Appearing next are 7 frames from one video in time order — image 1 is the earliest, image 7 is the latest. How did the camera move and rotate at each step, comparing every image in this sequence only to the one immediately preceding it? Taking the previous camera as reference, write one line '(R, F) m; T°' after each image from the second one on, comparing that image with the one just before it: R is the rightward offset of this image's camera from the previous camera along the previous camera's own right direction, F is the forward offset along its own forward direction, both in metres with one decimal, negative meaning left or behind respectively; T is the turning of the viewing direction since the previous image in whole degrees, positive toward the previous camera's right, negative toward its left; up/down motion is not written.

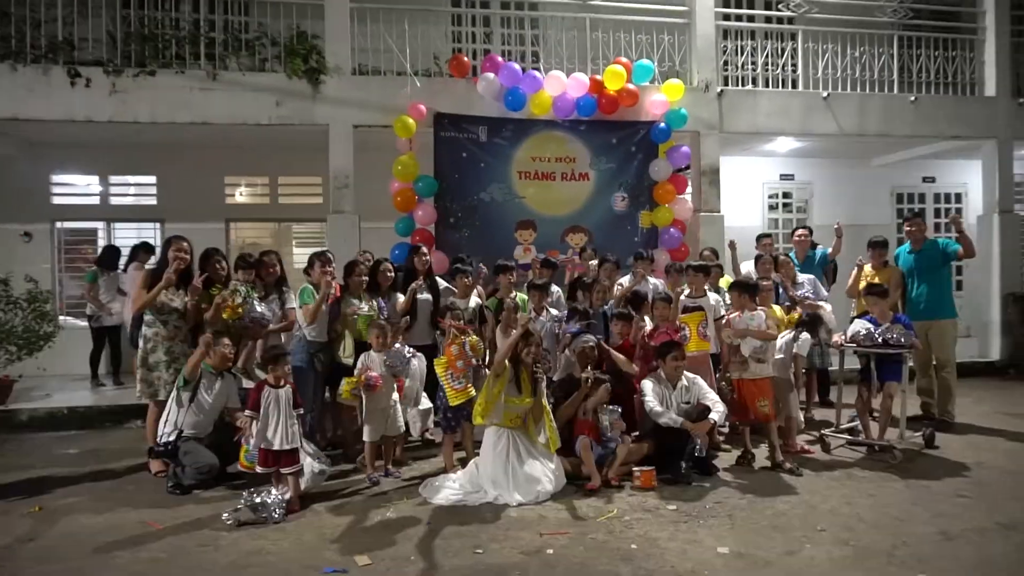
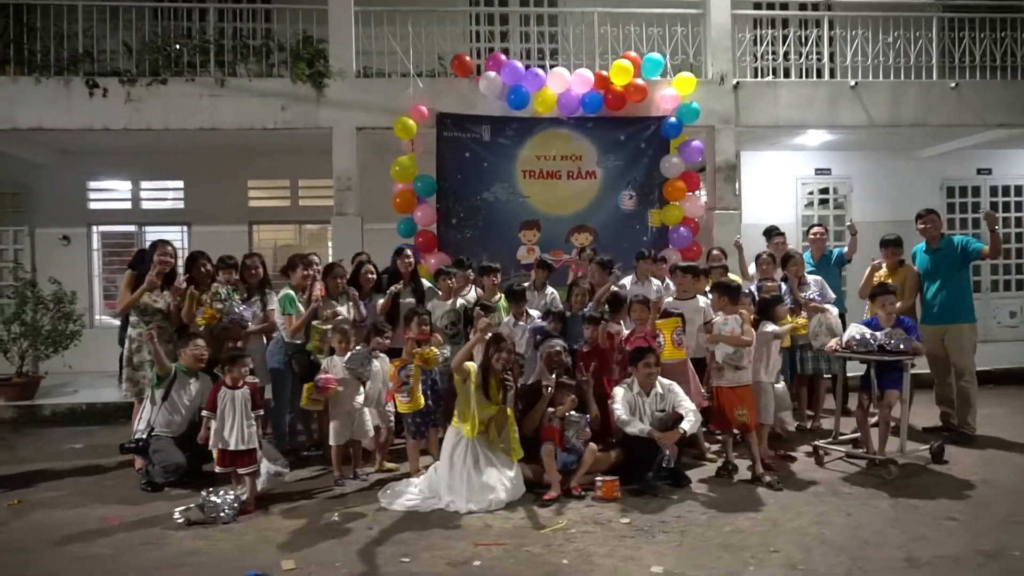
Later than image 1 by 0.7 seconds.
(+0.7, +0.1) m; -6°
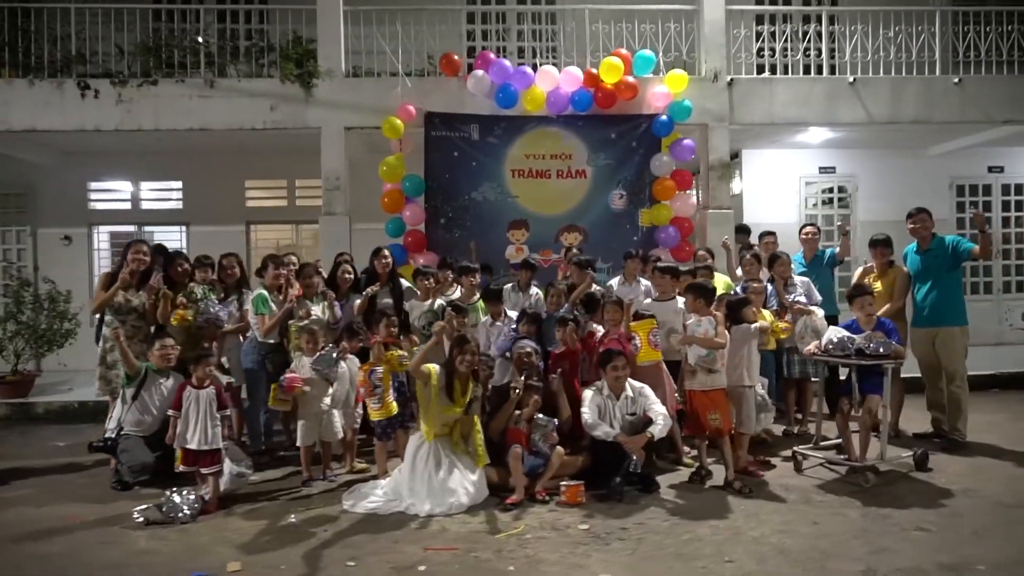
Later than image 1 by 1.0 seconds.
(+0.4, +0.1) m; -2°
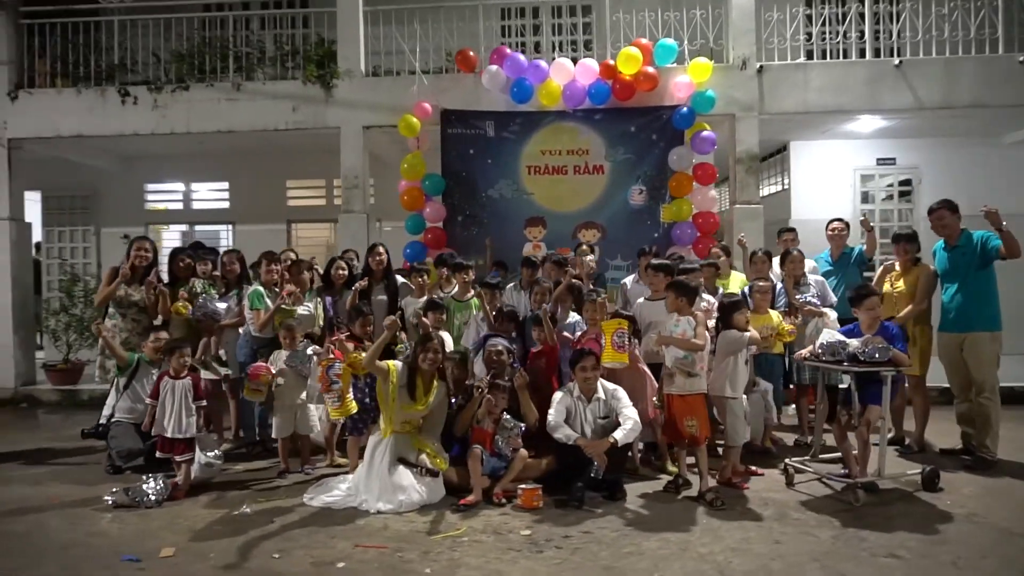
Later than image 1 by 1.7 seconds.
(+0.8, +0.2) m; -7°
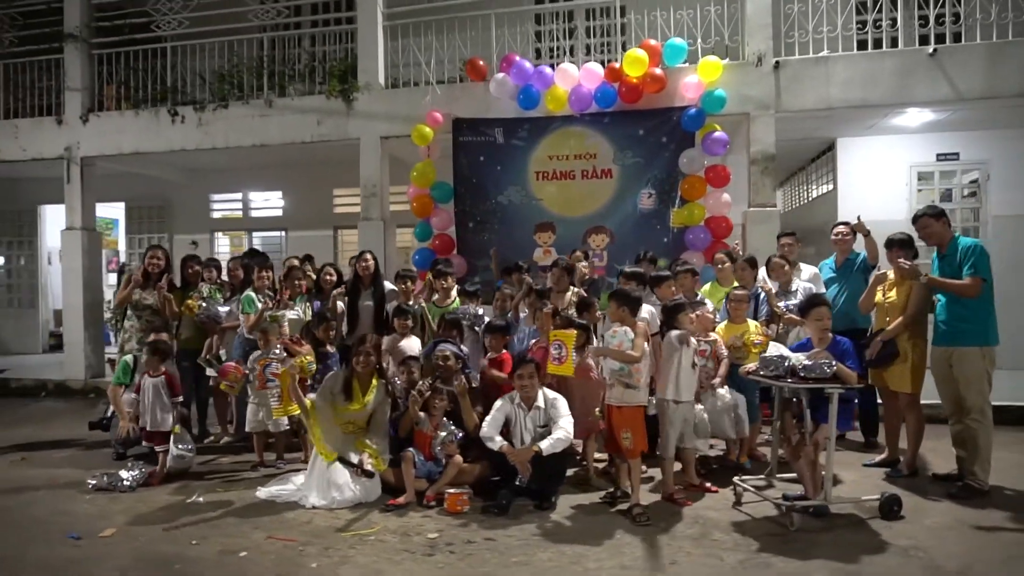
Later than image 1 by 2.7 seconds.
(+1.1, 0.0) m; -9°
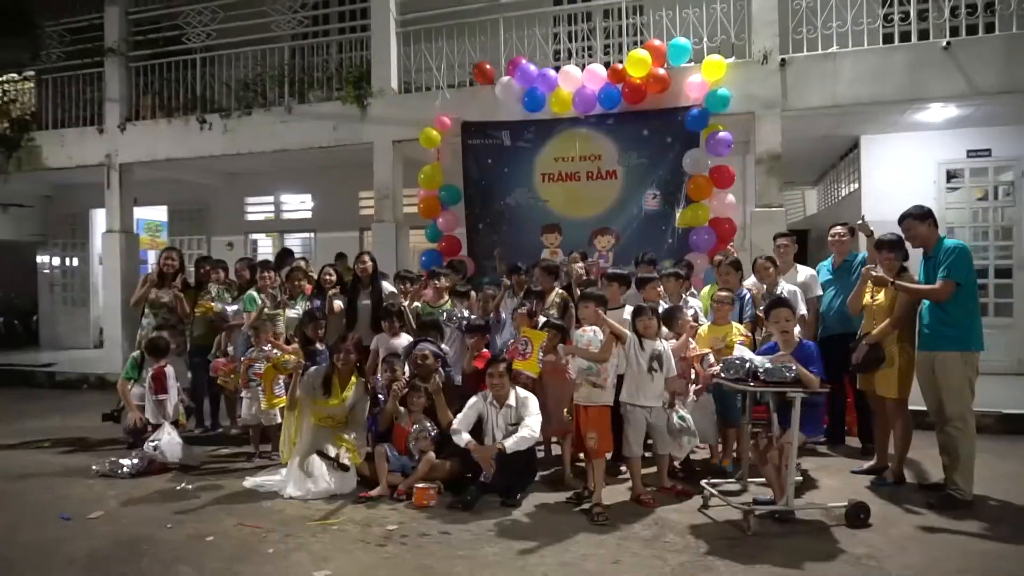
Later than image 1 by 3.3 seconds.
(+0.6, -0.1) m; -5°
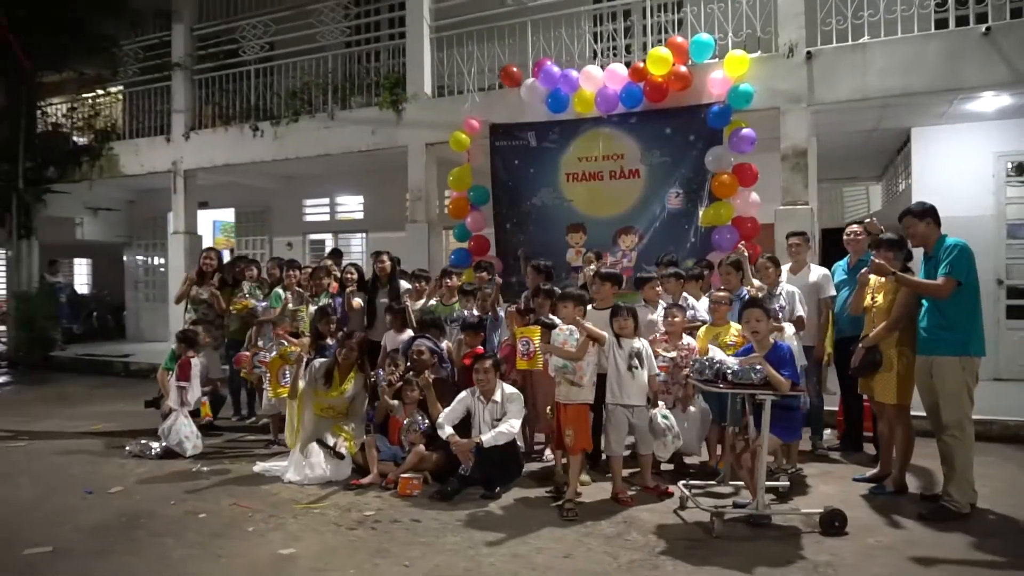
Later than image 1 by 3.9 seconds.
(+0.7, -0.1) m; -7°
